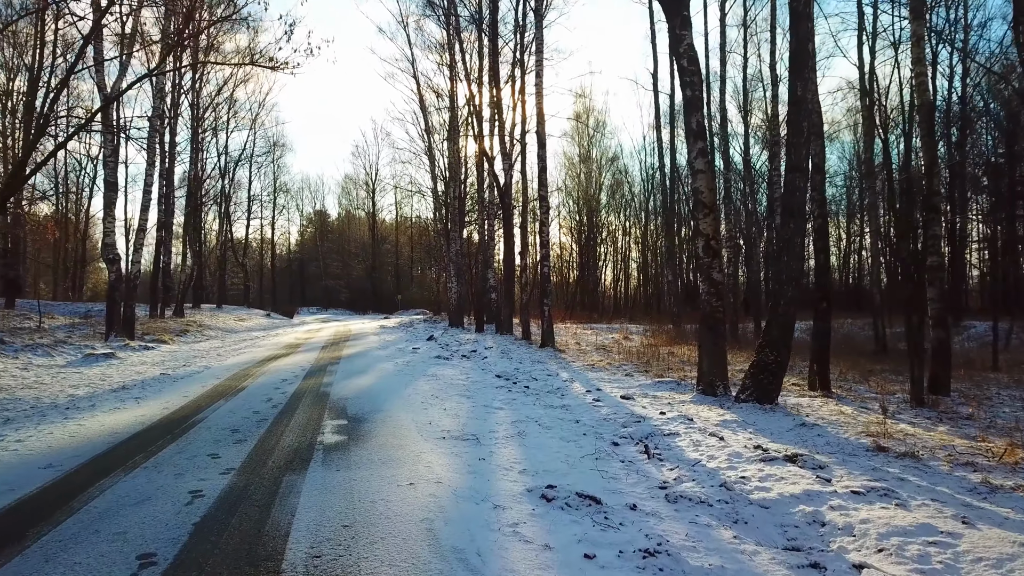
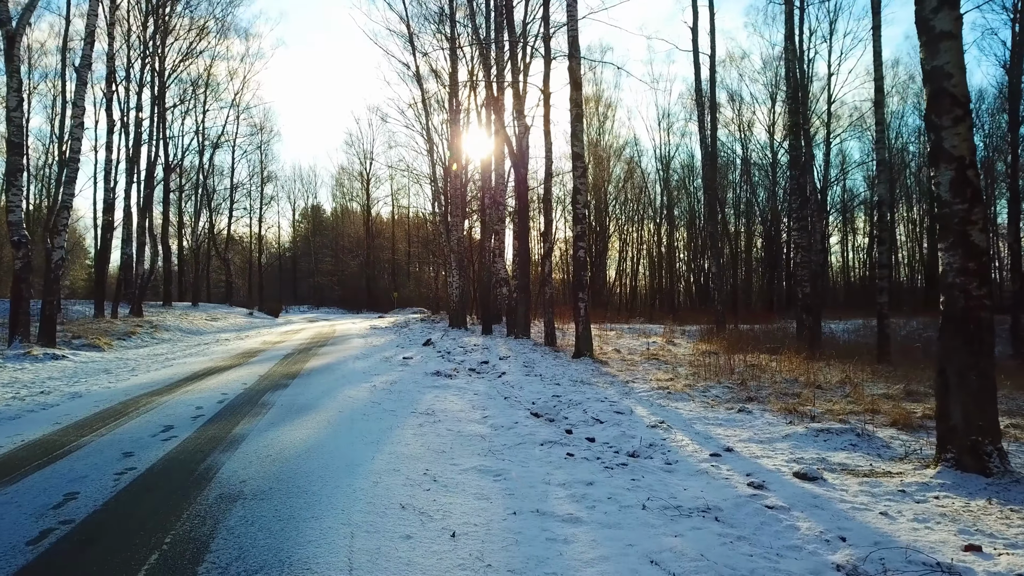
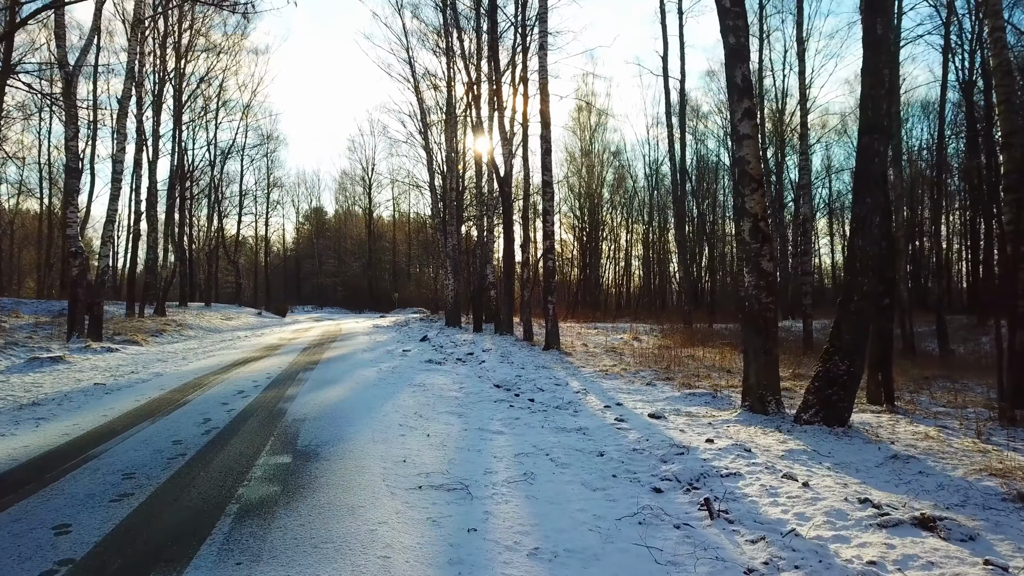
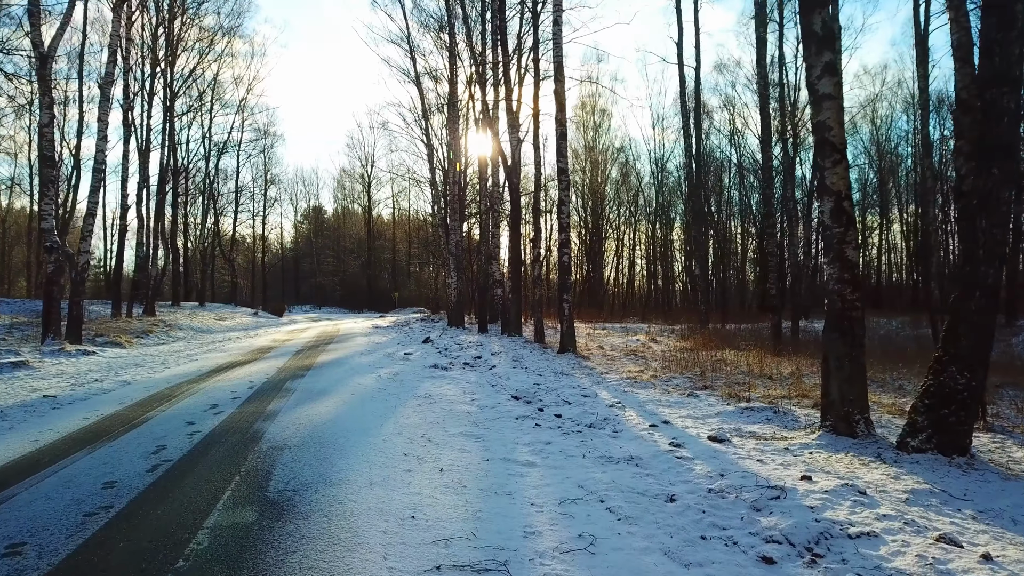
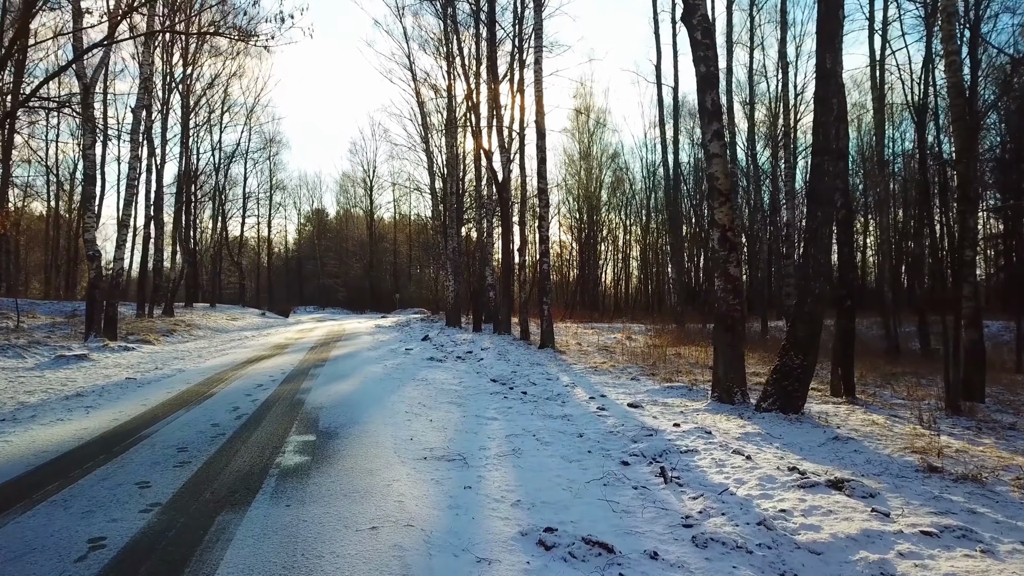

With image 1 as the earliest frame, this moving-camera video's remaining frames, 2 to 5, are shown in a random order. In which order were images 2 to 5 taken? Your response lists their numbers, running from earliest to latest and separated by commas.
5, 3, 4, 2
